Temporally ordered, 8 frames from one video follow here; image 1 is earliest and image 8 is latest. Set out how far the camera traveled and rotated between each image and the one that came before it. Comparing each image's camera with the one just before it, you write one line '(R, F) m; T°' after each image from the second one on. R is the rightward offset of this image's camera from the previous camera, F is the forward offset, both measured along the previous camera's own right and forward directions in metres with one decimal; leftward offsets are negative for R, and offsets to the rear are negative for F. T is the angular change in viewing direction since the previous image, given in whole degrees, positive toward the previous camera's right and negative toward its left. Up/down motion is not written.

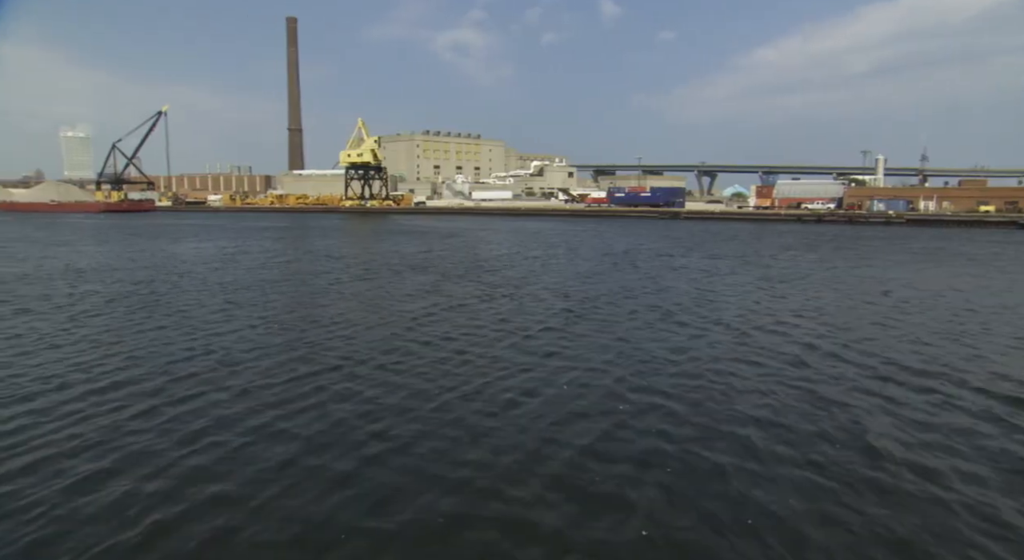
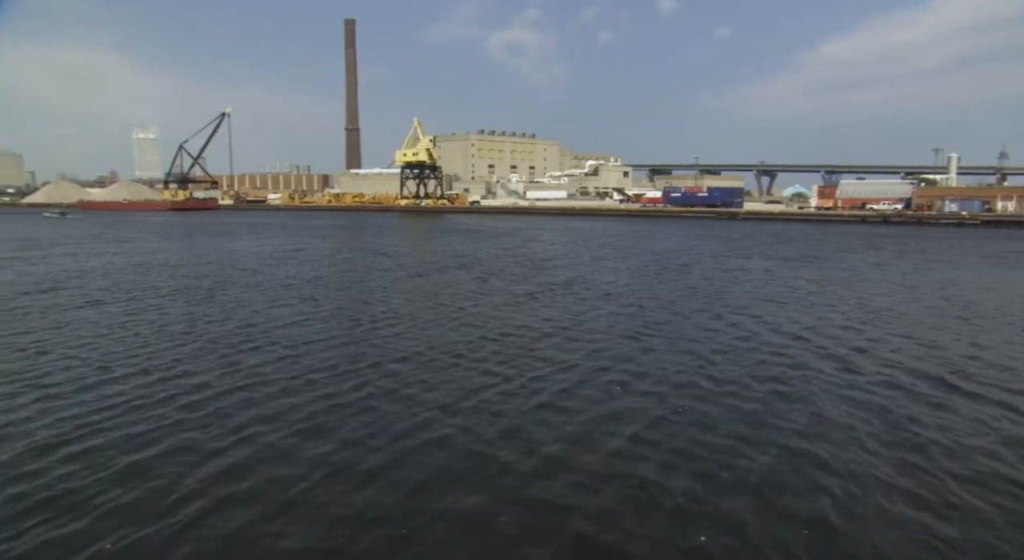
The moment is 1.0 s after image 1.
(0.0, +0.1) m; -4°
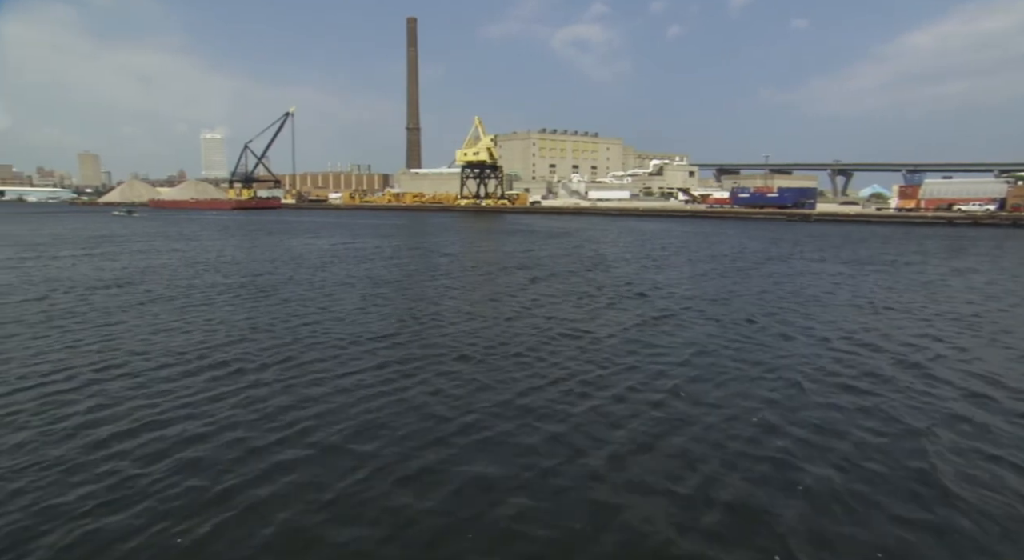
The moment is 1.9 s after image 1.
(0.0, +0.5) m; -5°
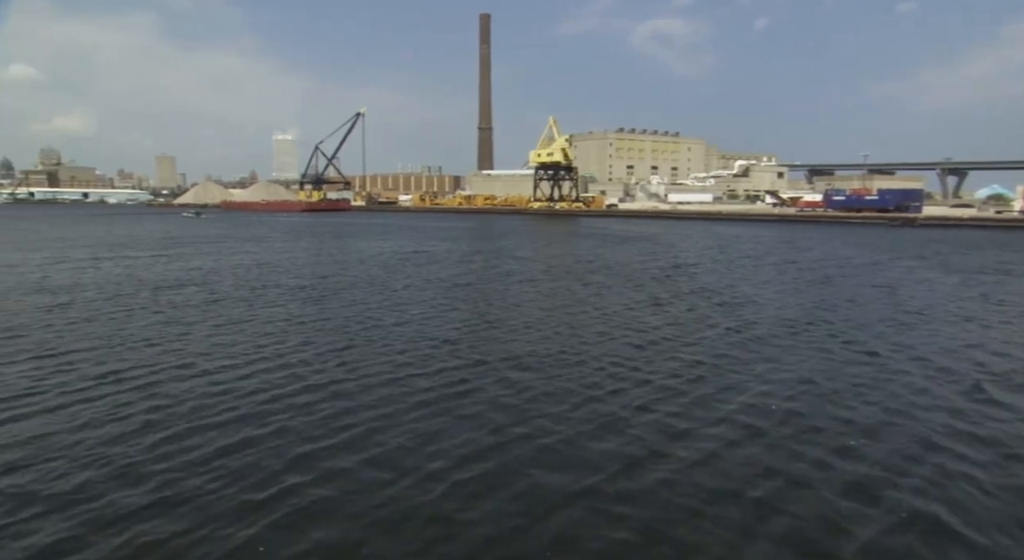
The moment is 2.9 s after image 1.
(+0.1, +0.8) m; -6°
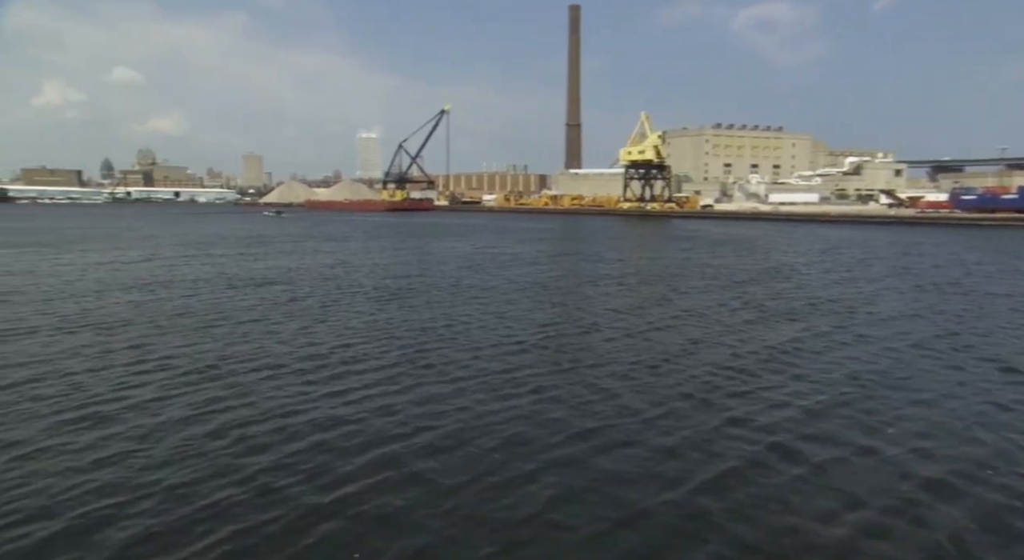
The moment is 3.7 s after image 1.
(0.0, +0.8) m; -7°
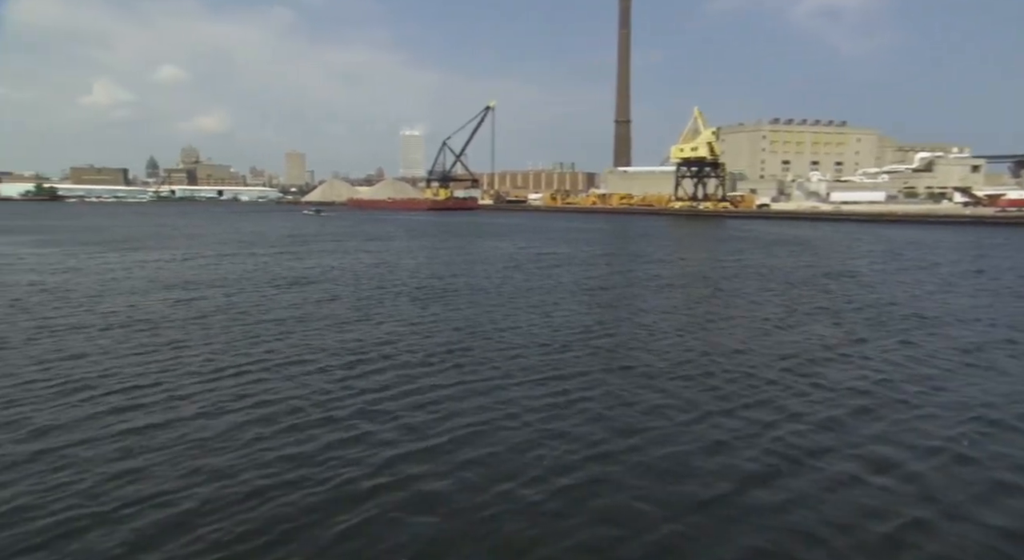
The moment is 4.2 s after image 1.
(-0.1, +0.6) m; -4°
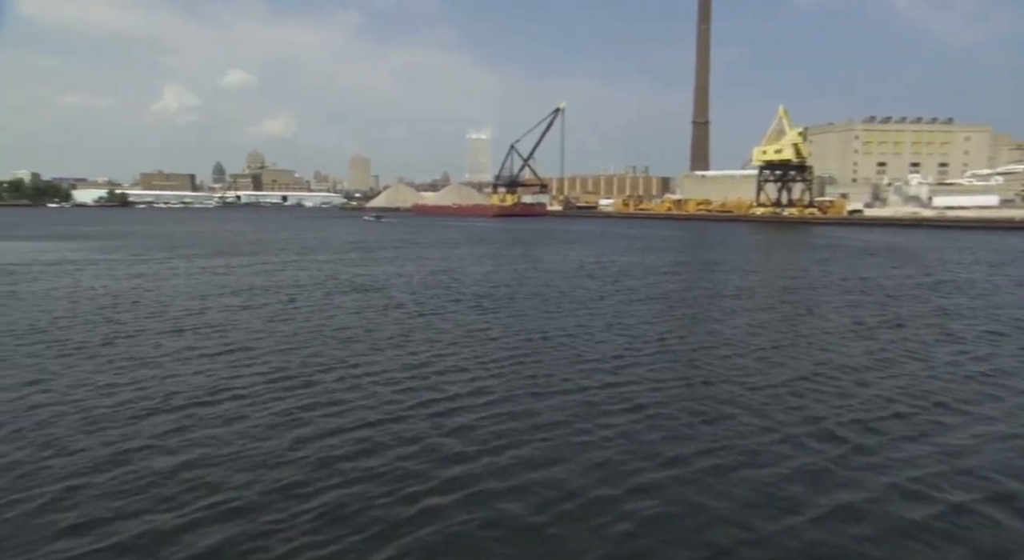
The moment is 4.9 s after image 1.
(-0.1, +0.8) m; -6°
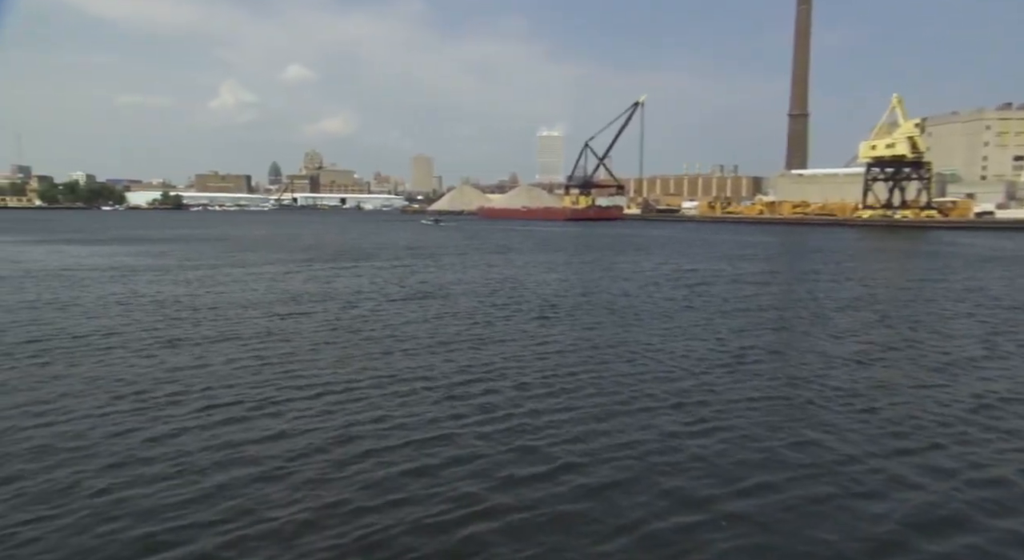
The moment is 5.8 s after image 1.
(+0.1, +1.4) m; -6°
